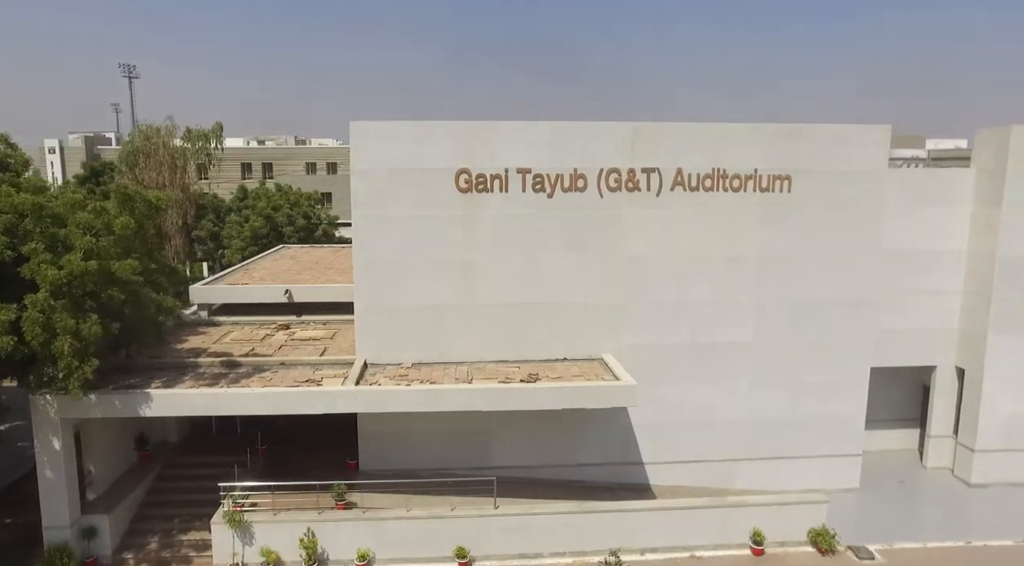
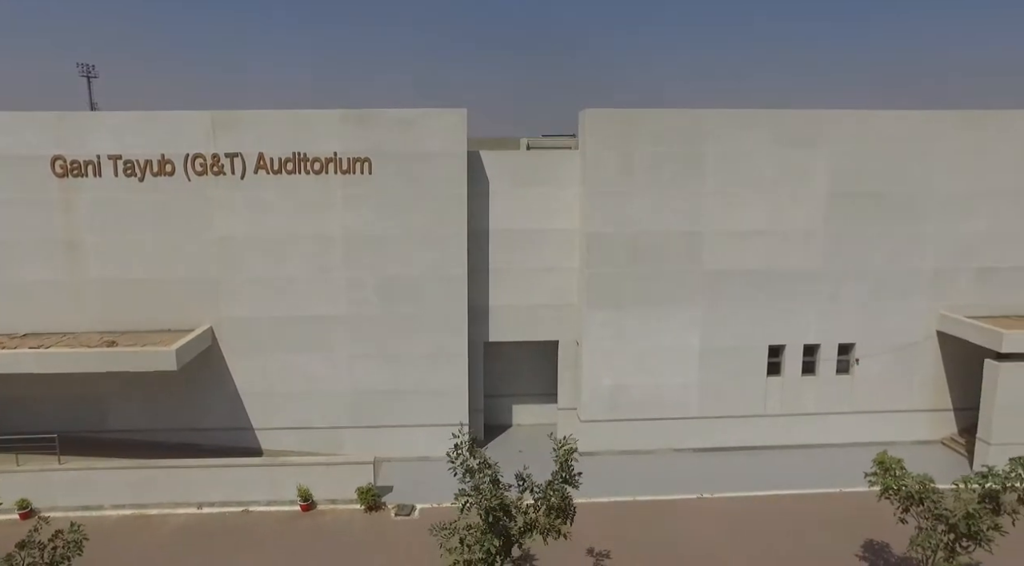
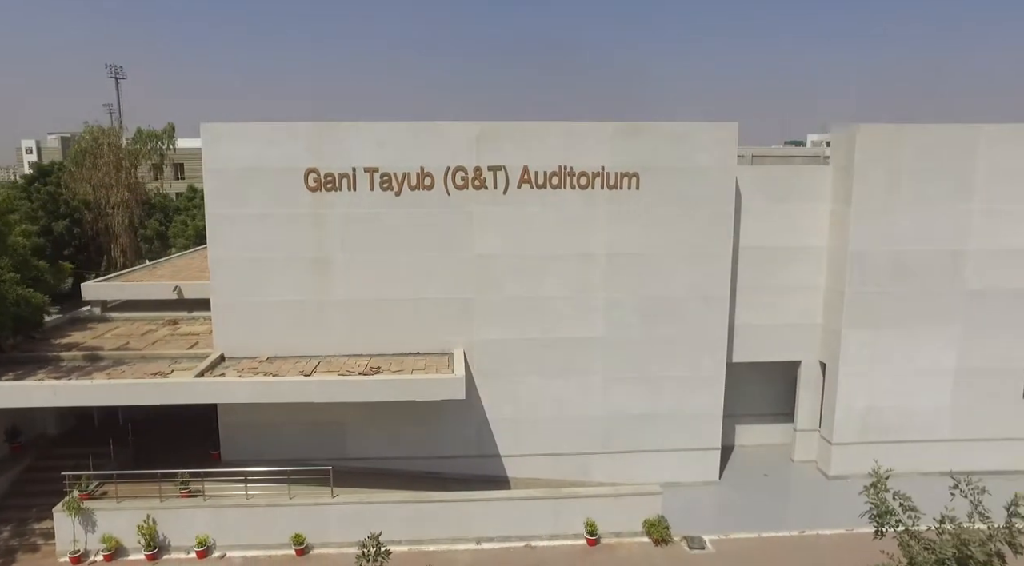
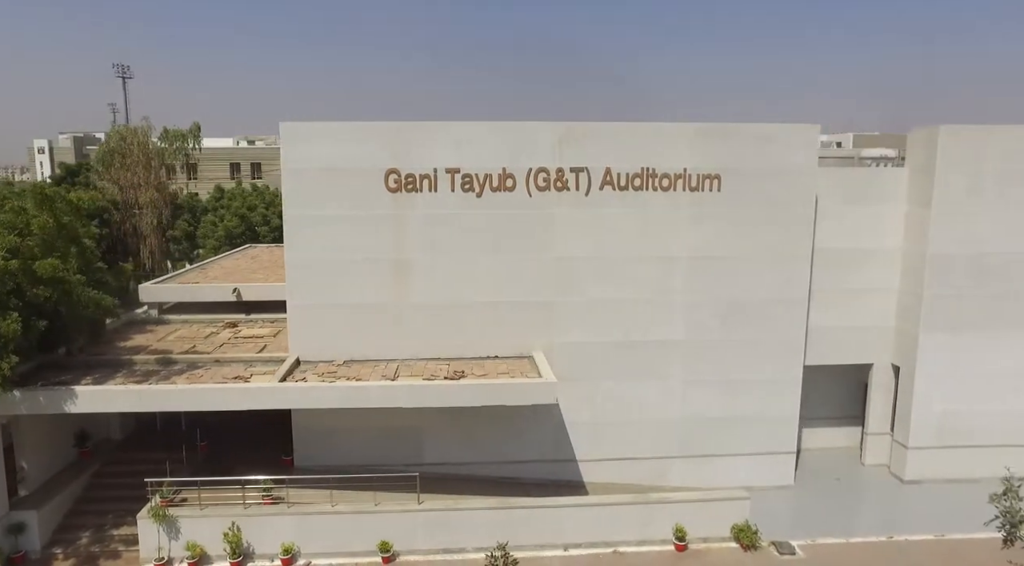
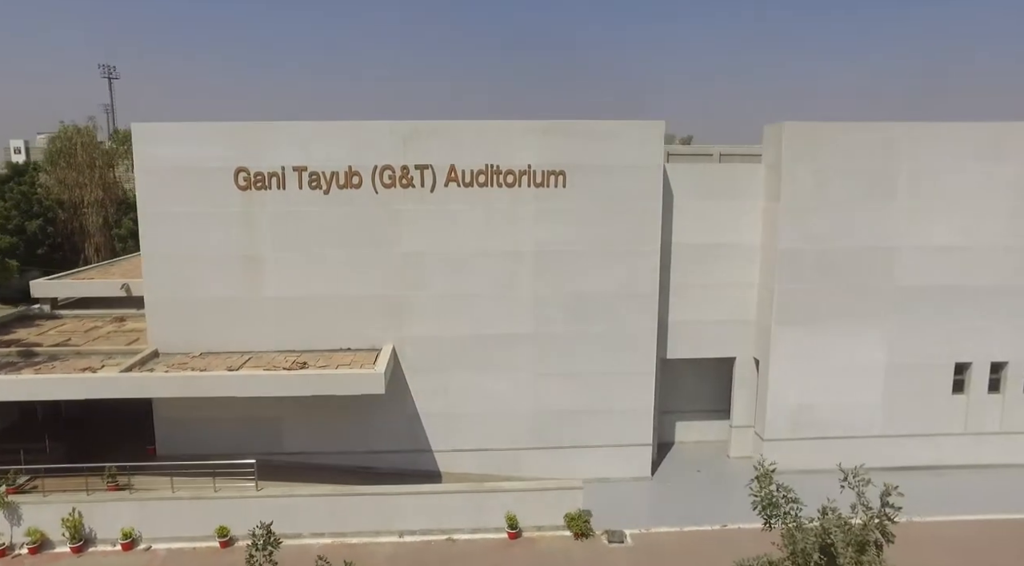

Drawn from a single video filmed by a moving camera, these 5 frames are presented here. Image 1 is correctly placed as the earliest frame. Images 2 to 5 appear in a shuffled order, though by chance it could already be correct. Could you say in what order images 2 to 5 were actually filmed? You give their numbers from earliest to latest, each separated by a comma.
4, 3, 5, 2
